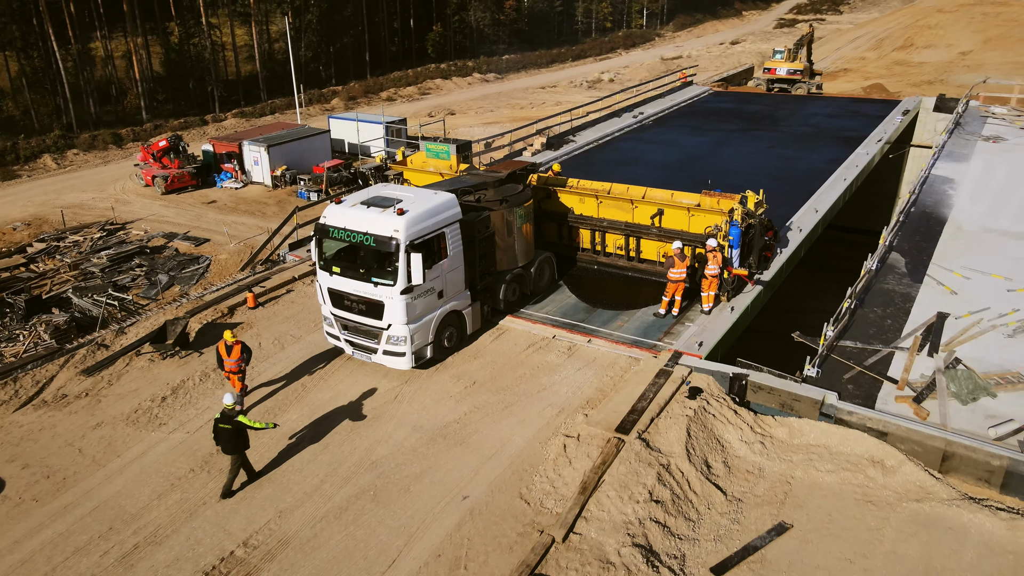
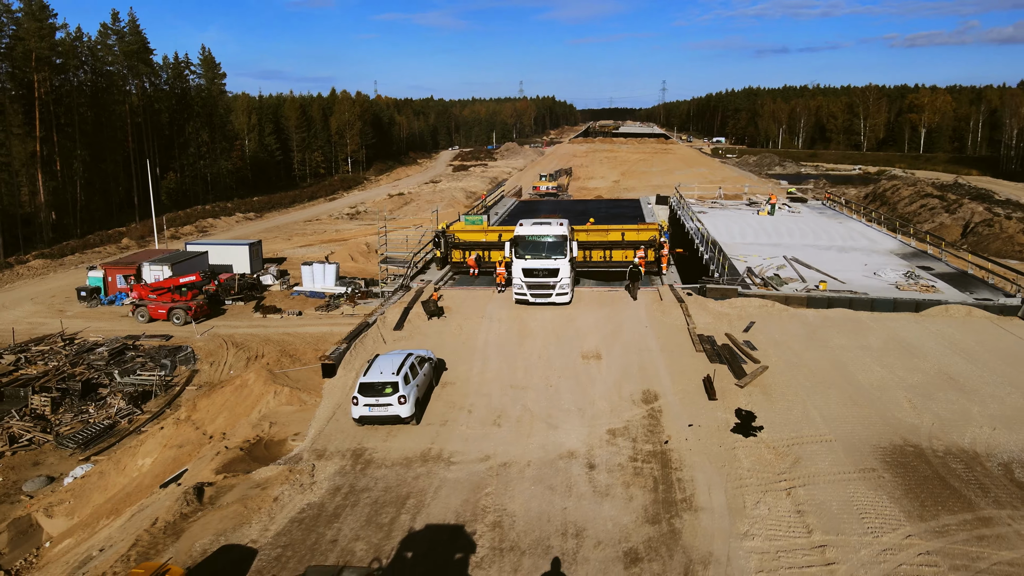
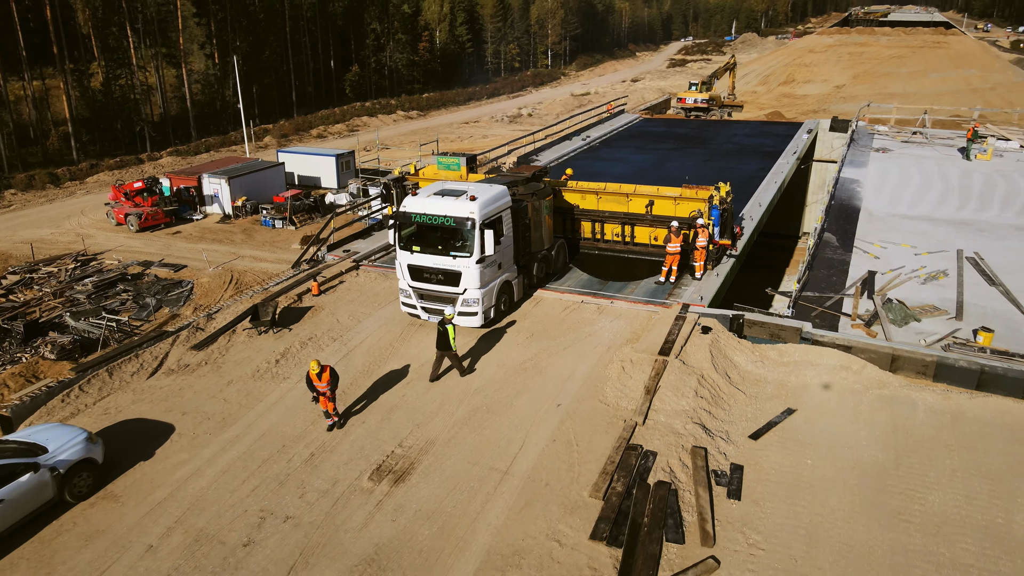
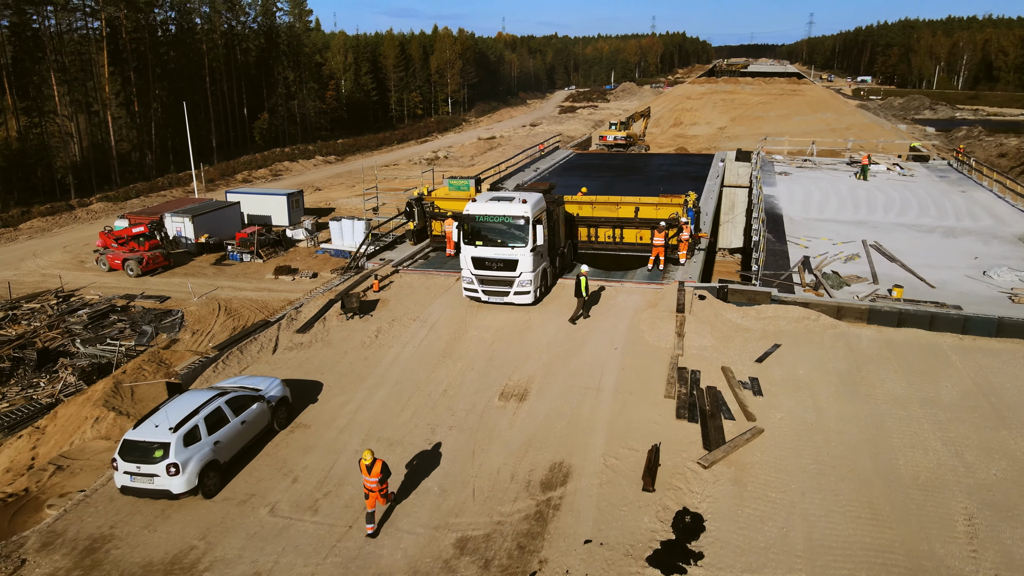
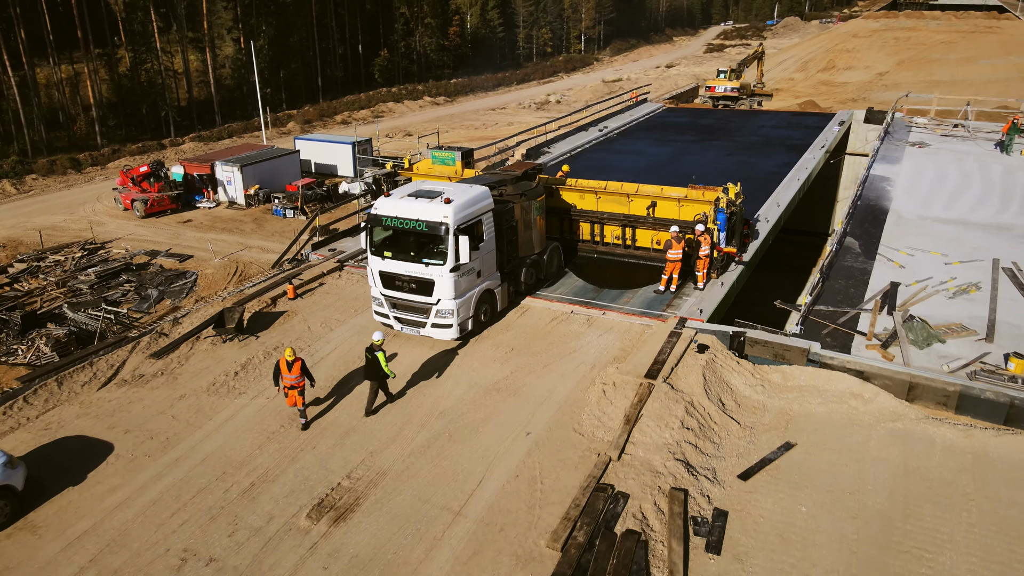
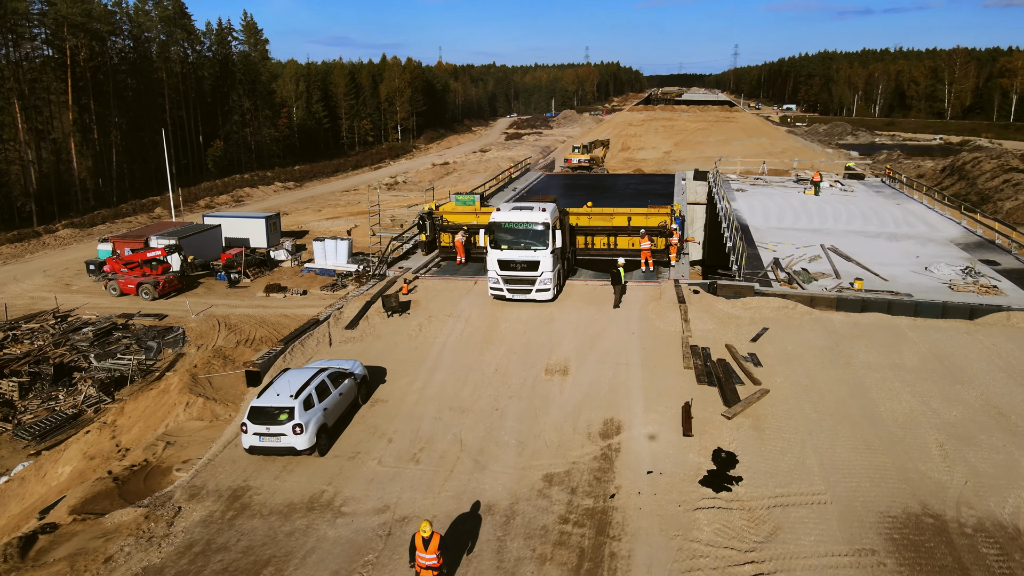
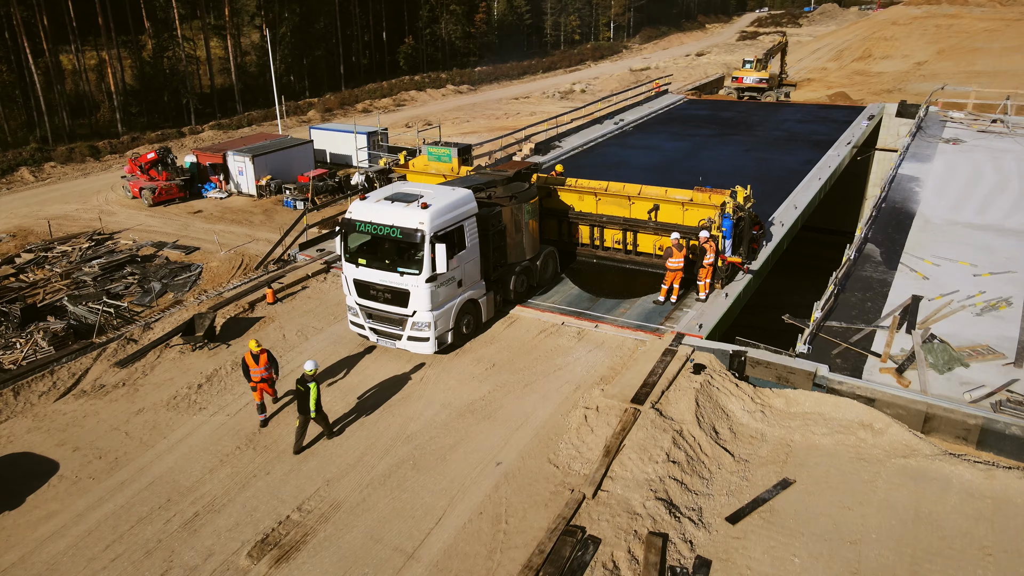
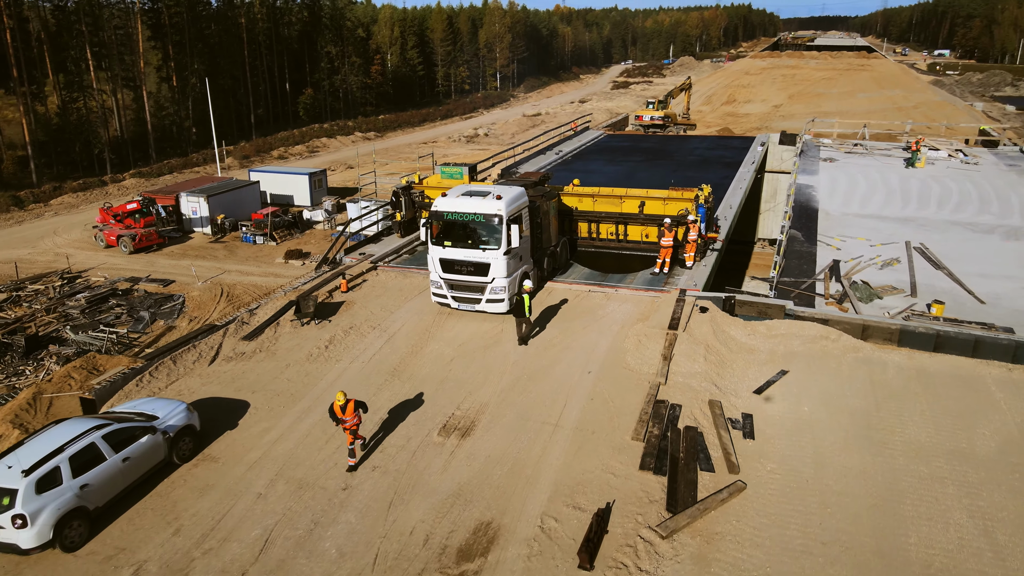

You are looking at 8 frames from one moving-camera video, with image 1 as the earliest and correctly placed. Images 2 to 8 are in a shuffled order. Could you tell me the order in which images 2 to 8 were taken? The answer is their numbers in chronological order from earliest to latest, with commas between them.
7, 5, 3, 8, 4, 6, 2
